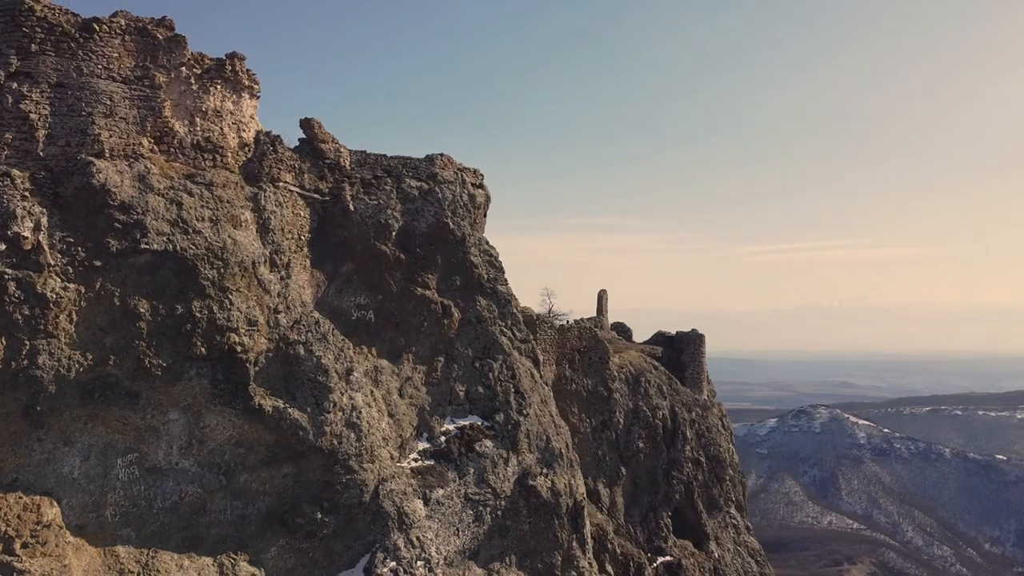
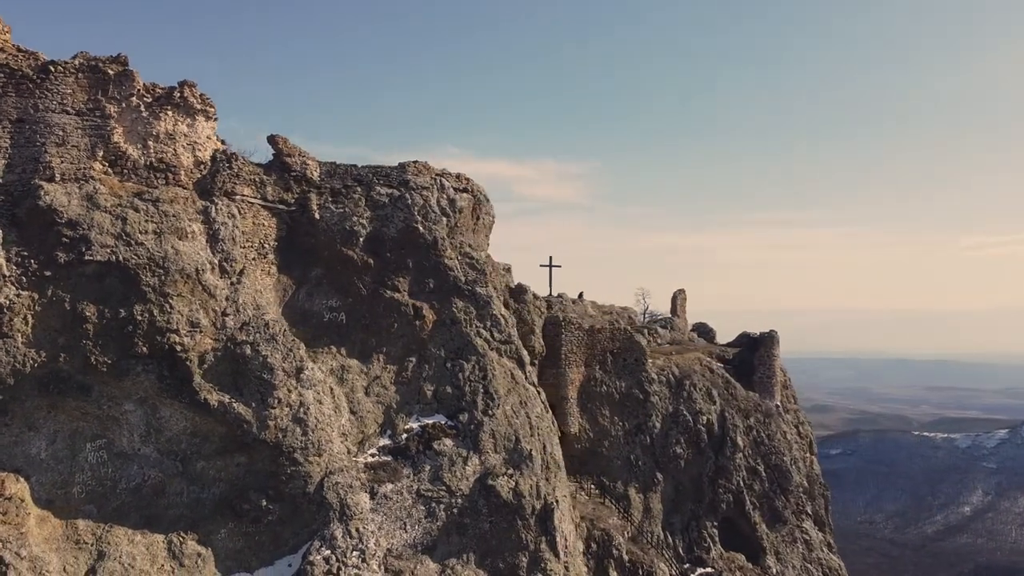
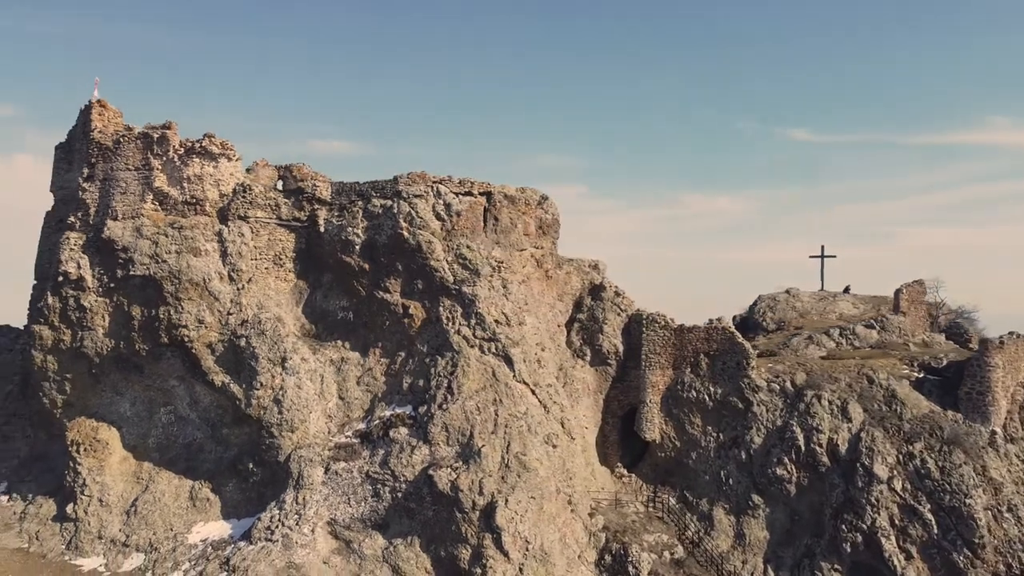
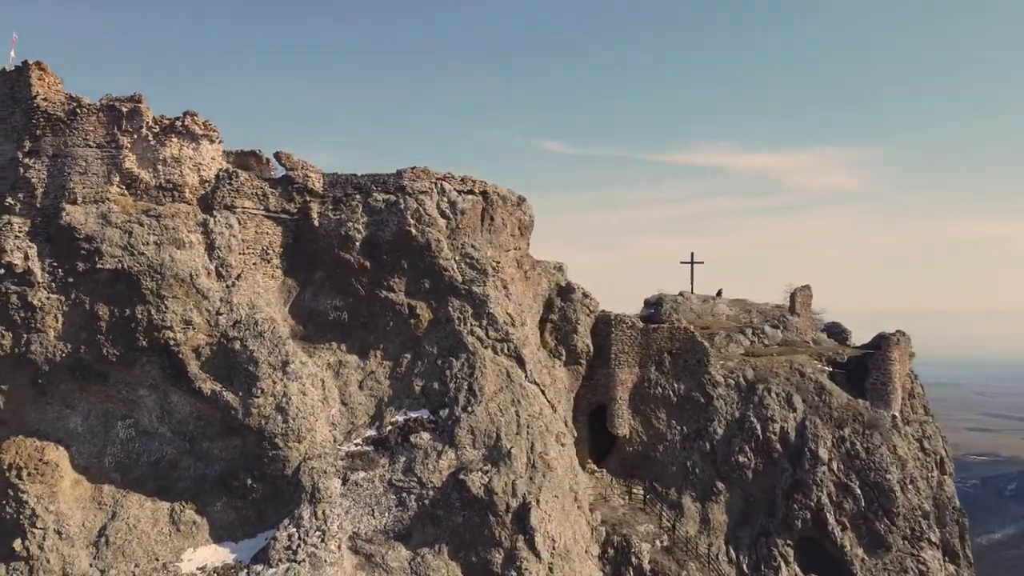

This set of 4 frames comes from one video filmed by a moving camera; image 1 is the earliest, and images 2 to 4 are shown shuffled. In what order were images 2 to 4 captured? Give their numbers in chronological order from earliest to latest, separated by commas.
2, 4, 3
